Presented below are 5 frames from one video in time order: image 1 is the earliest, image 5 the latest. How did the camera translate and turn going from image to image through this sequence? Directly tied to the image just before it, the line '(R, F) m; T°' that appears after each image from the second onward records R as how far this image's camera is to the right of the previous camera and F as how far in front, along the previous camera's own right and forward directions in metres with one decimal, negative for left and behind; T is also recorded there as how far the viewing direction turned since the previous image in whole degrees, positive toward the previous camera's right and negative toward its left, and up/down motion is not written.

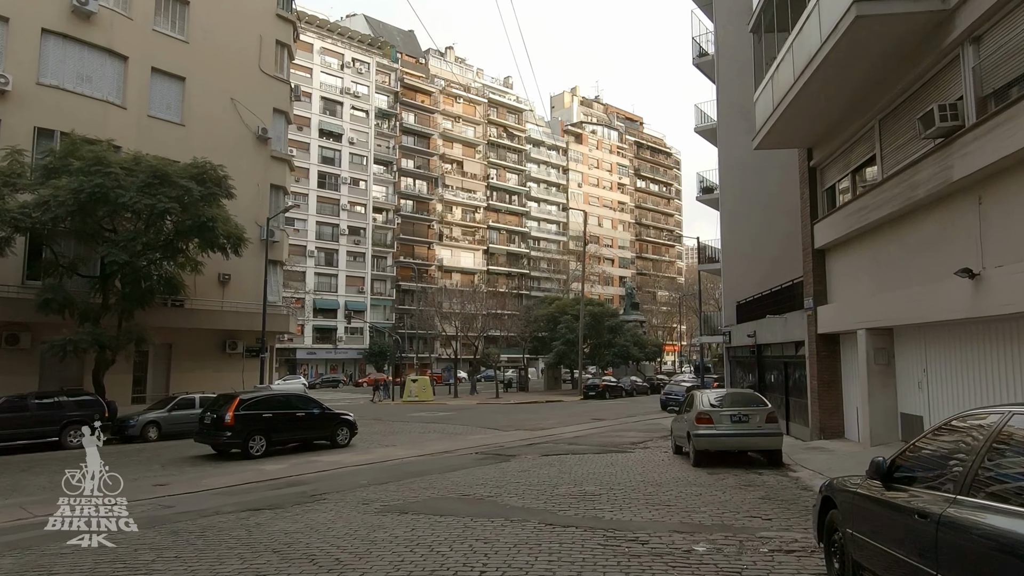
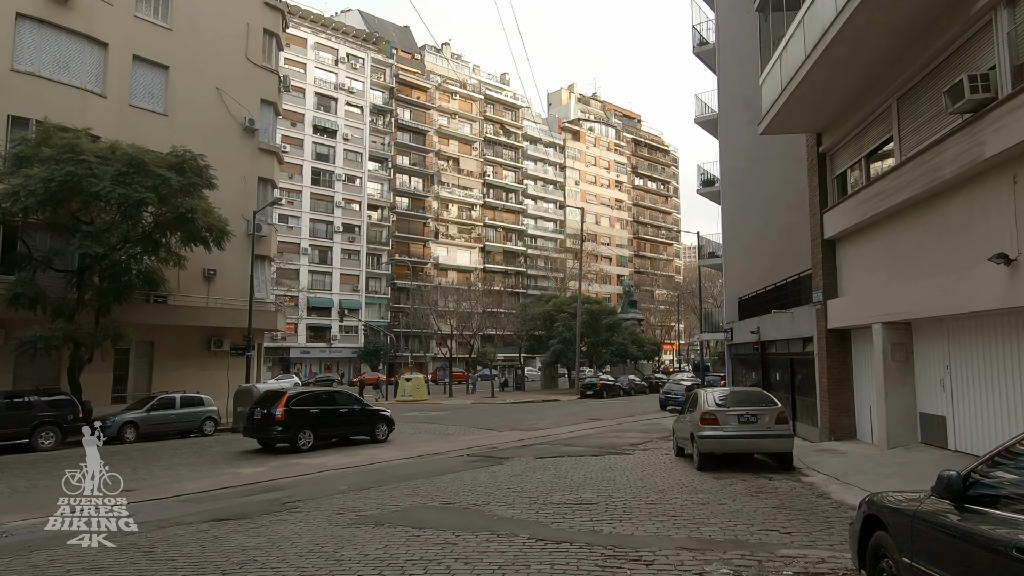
(+0.1, +0.8) m; 0°
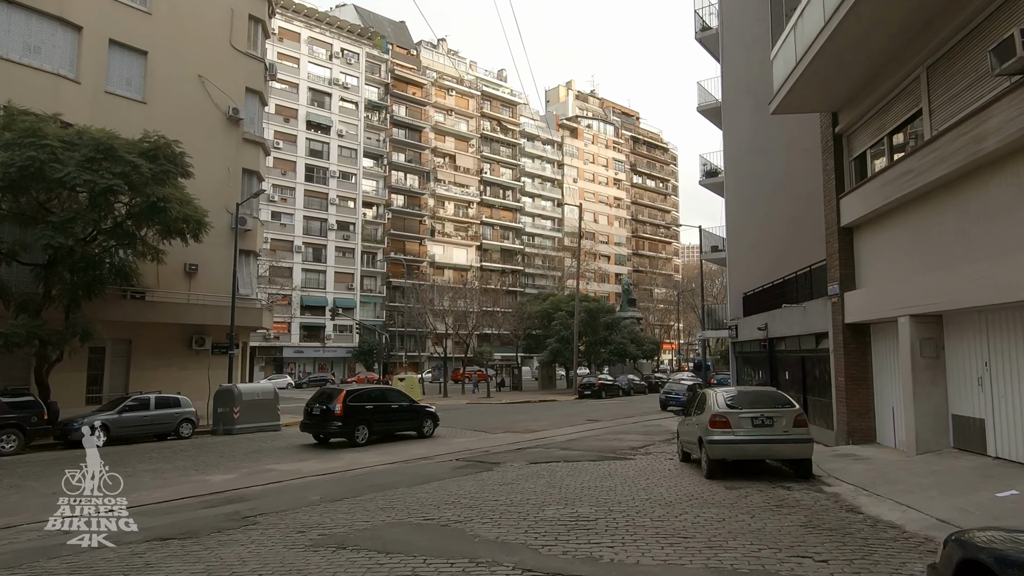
(+0.1, +1.1) m; 0°
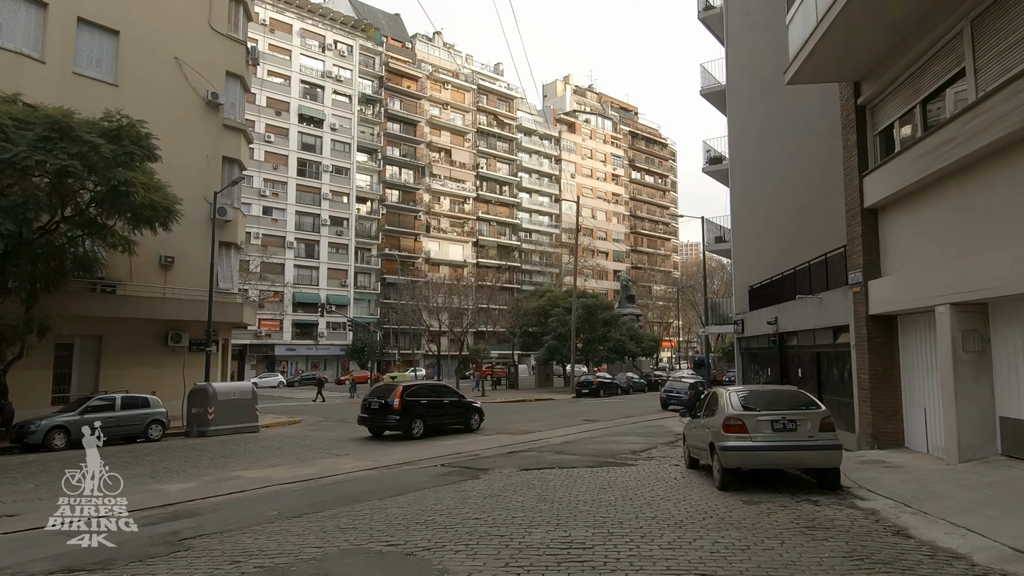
(+0.2, +1.3) m; 0°
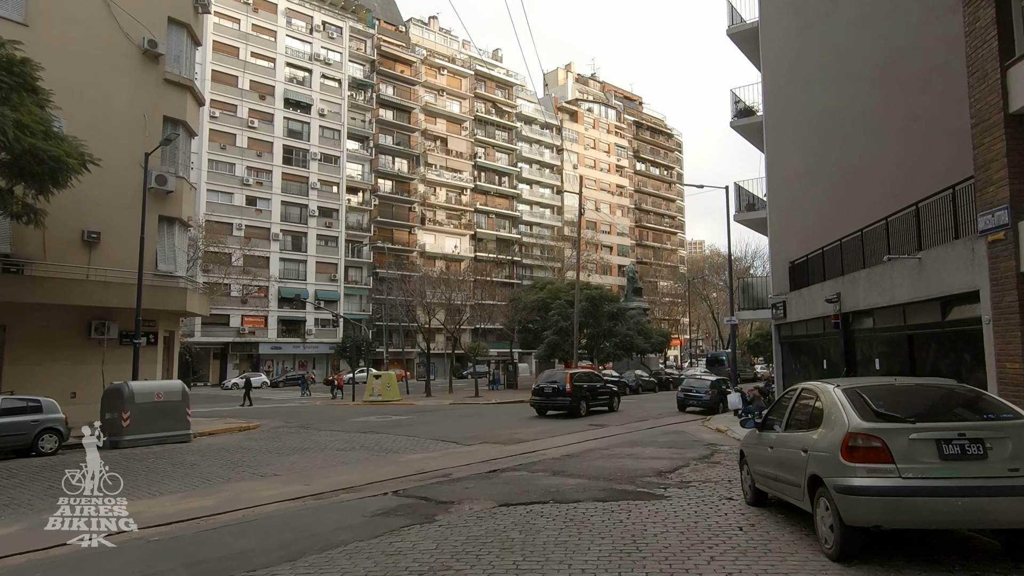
(+0.4, +3.9) m; 0°
